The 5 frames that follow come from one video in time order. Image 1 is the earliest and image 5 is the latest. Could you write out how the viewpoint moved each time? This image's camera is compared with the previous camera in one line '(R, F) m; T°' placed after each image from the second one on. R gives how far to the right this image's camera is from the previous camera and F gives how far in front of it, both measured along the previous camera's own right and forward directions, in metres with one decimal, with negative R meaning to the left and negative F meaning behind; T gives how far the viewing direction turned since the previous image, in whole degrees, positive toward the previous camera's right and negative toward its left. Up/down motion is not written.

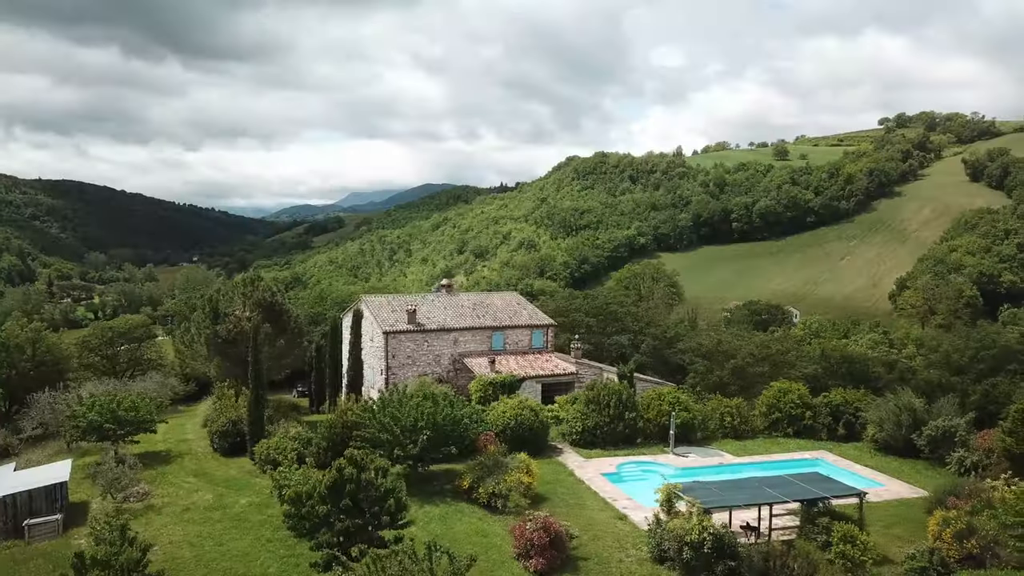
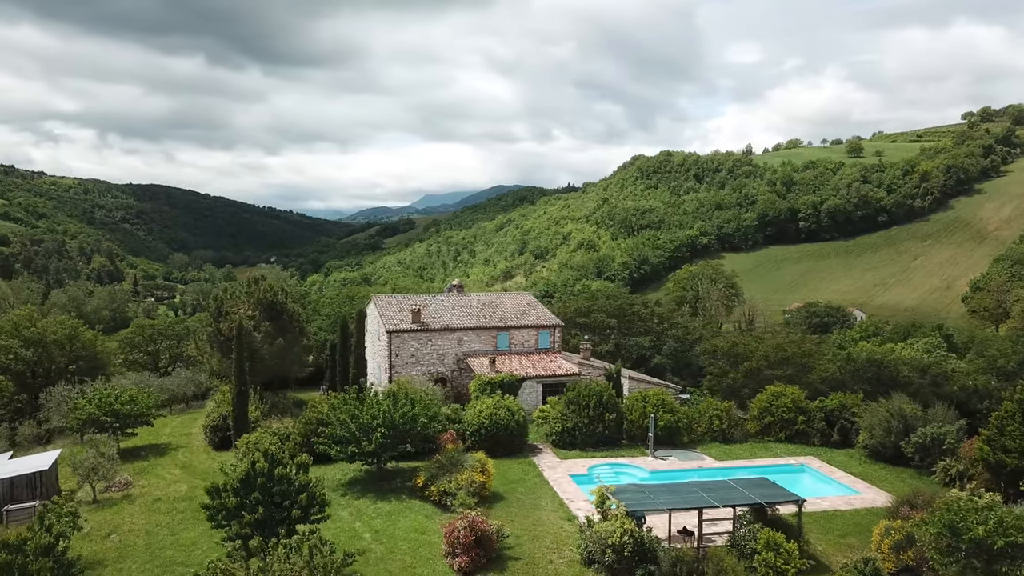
(+2.1, +0.1) m; -5°
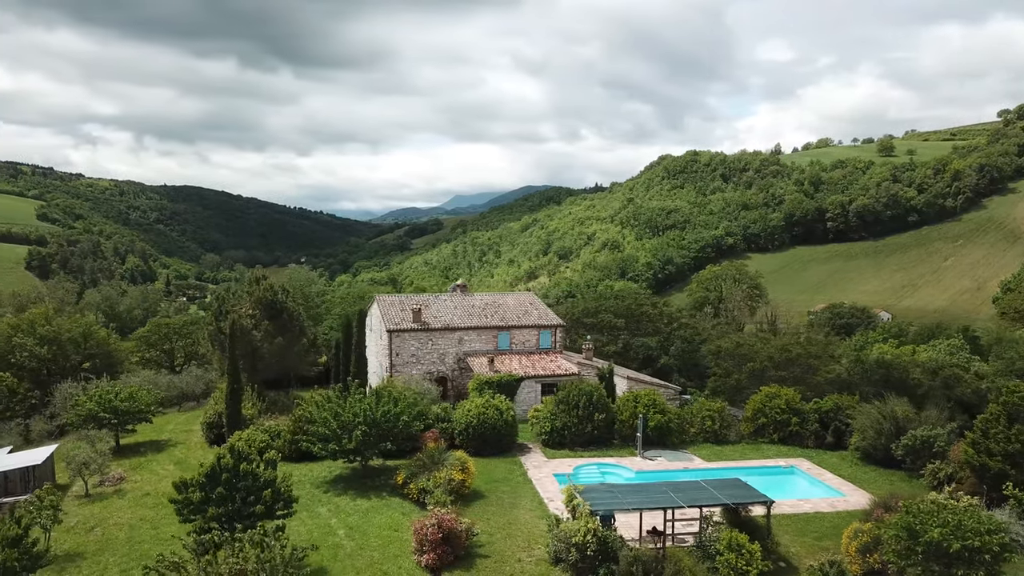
(+0.9, 0.0) m; -2°
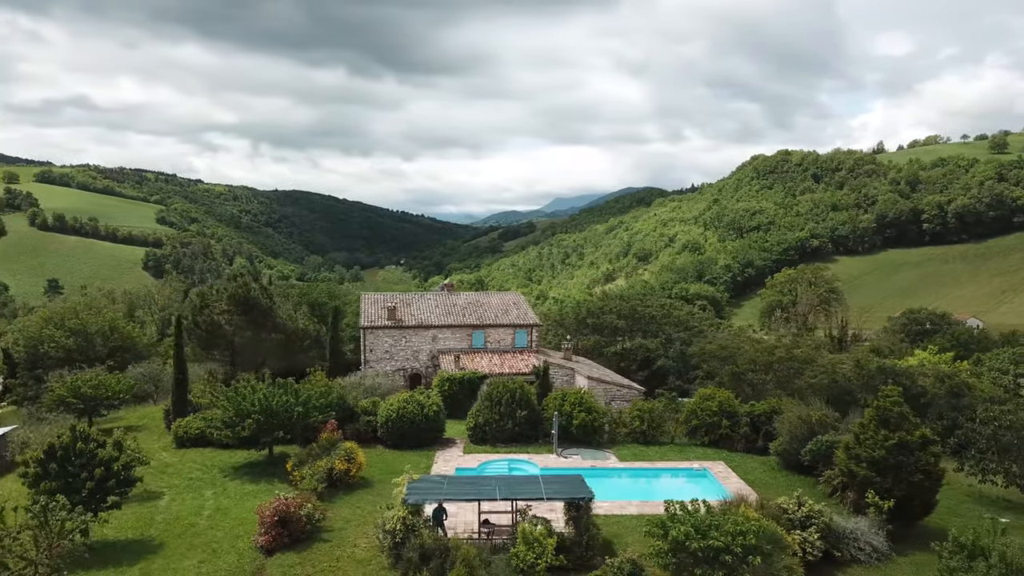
(+4.1, -0.1) m; -7°
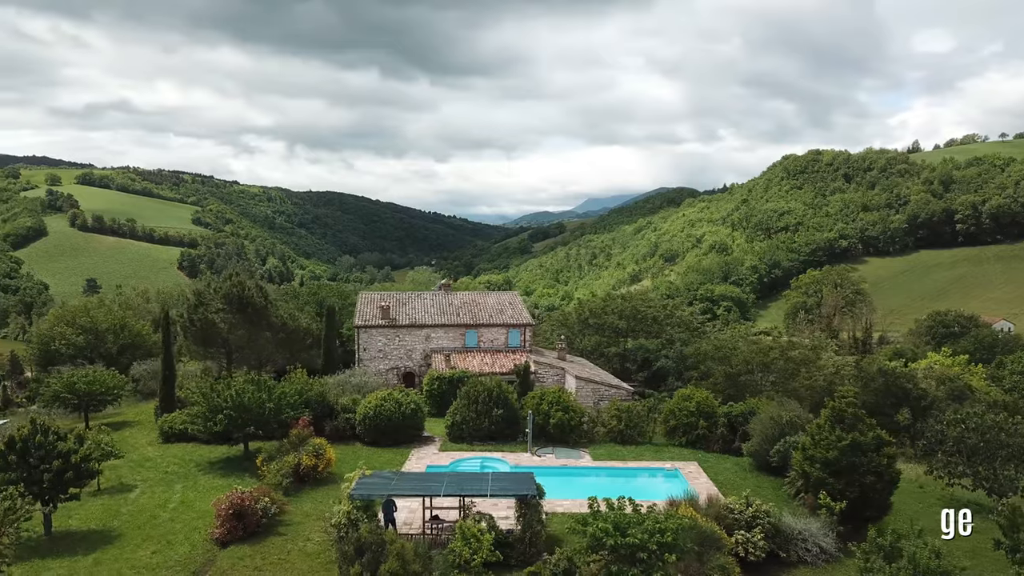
(+1.3, -0.1) m; -2°
